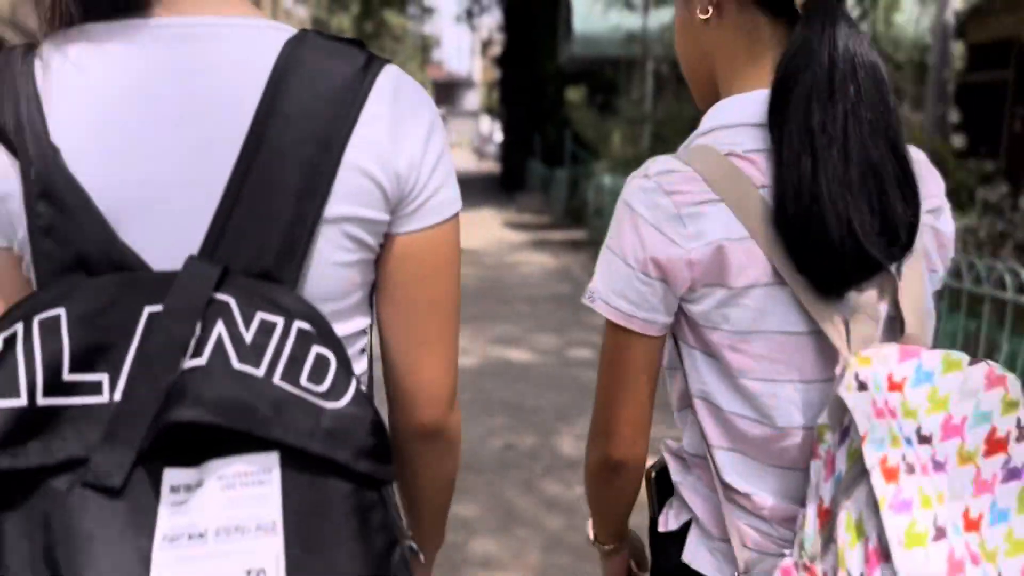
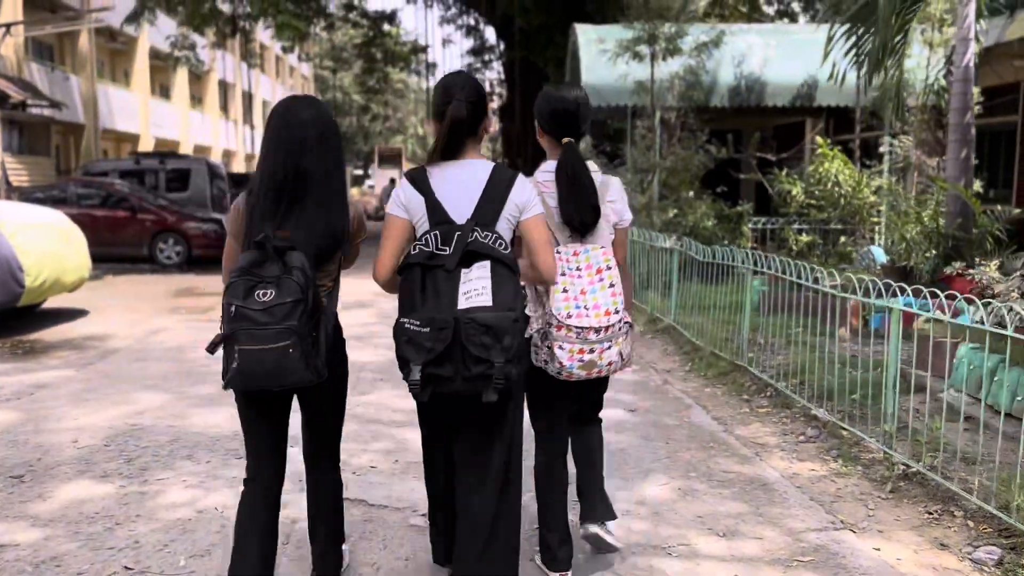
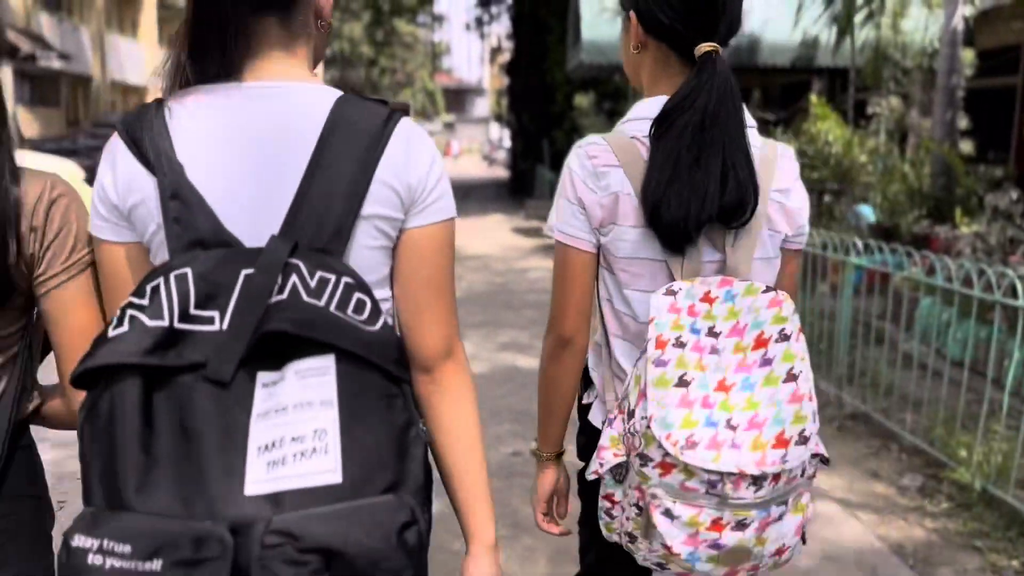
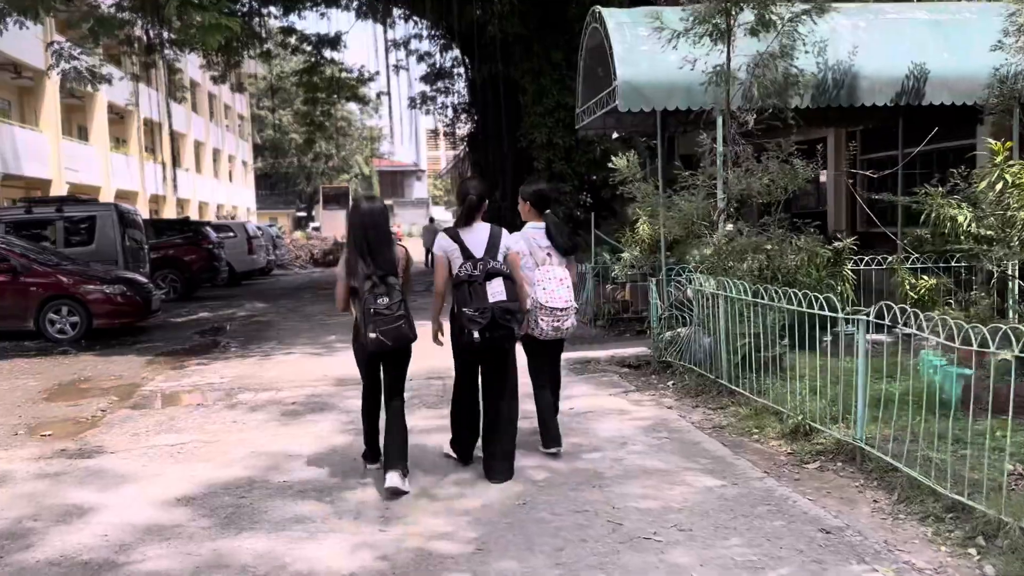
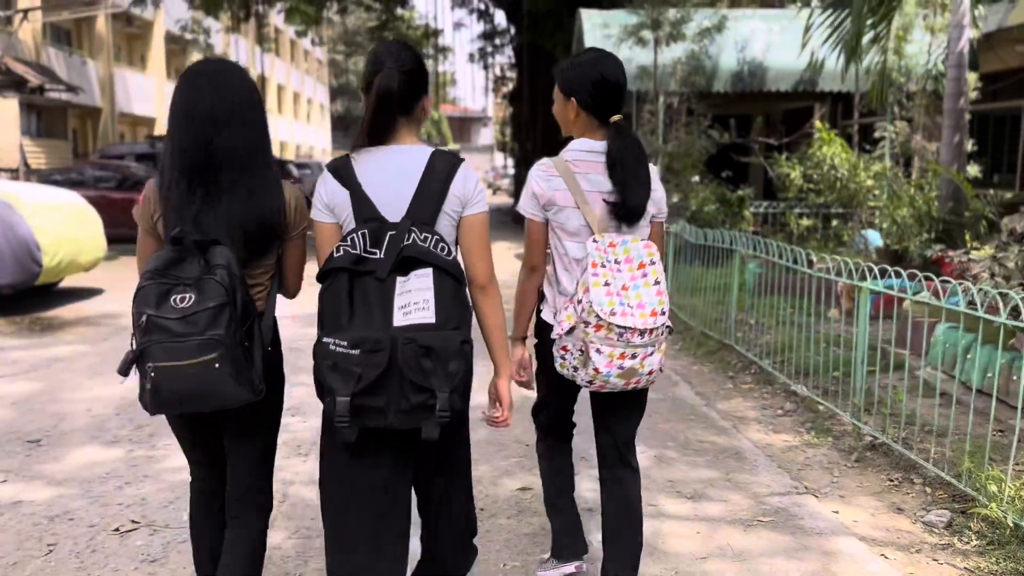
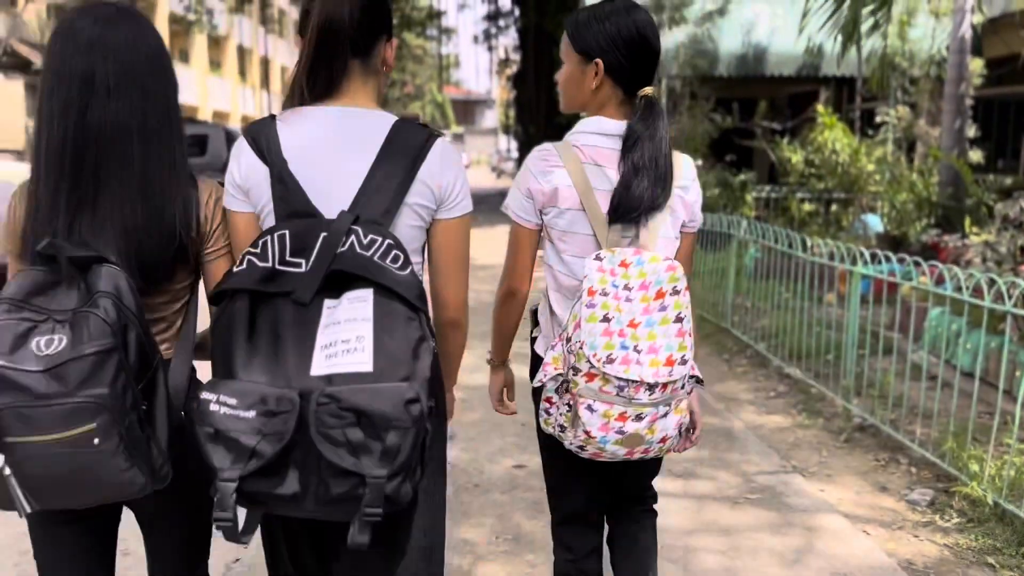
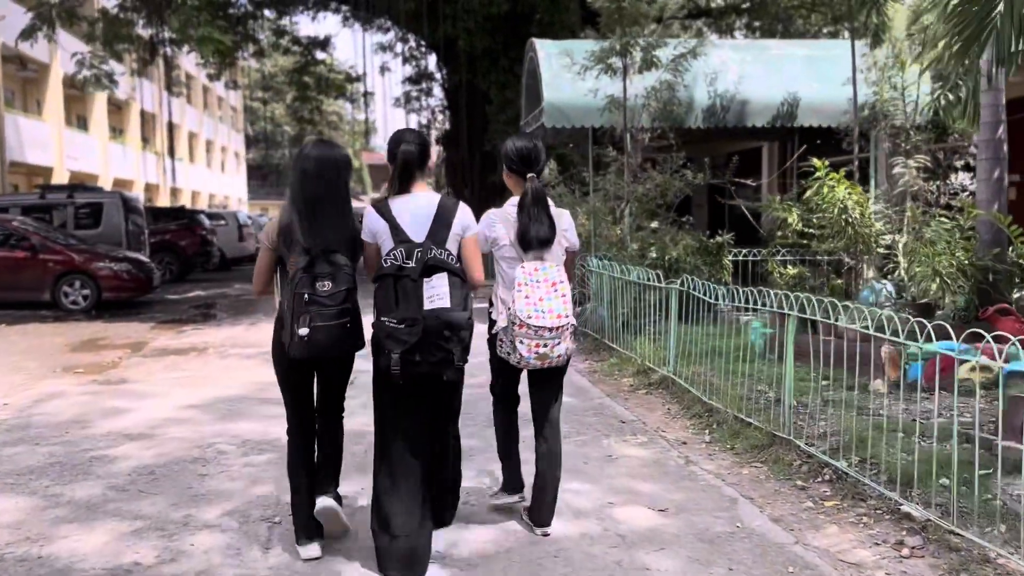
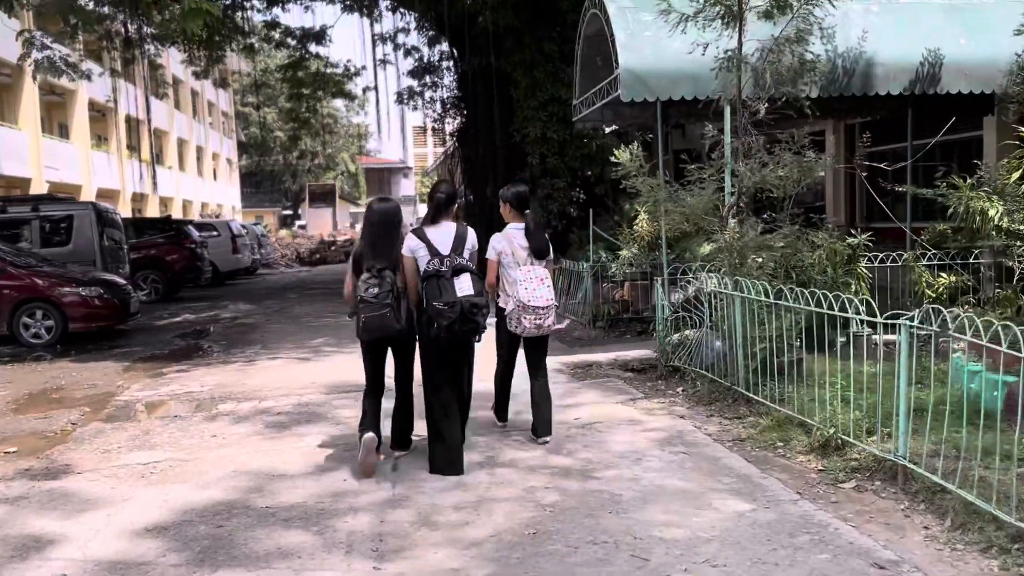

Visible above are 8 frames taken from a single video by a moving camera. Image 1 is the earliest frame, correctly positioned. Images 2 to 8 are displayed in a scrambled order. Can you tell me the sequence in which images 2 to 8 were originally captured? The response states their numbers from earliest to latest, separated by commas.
3, 6, 5, 2, 7, 4, 8
